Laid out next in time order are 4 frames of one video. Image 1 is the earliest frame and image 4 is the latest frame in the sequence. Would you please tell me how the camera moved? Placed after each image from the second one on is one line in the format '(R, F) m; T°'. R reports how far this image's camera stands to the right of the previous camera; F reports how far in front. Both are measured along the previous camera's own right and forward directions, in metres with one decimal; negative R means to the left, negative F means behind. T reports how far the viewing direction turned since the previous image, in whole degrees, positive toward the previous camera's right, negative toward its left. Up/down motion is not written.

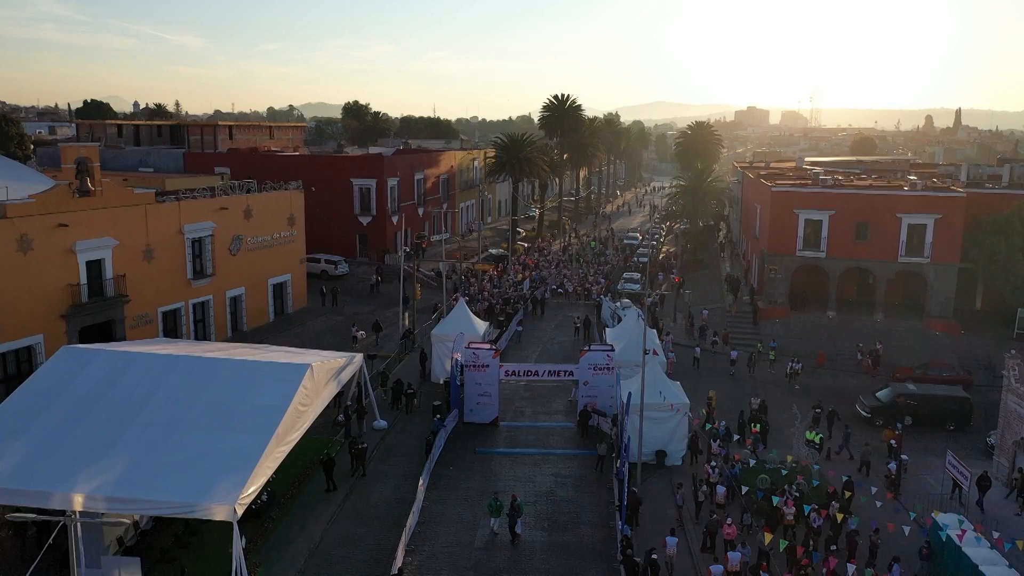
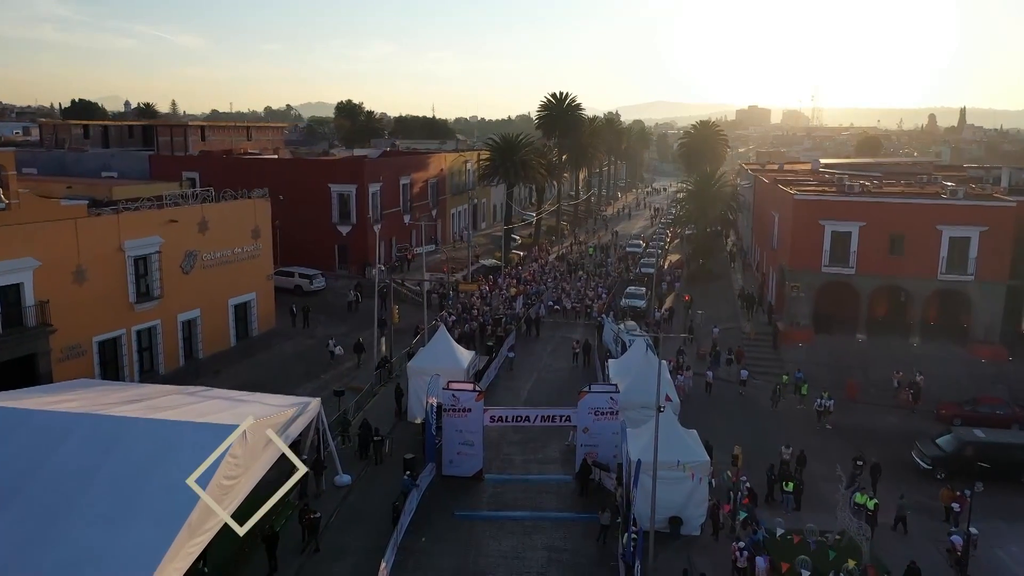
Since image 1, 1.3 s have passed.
(+0.4, +4.2) m; 0°
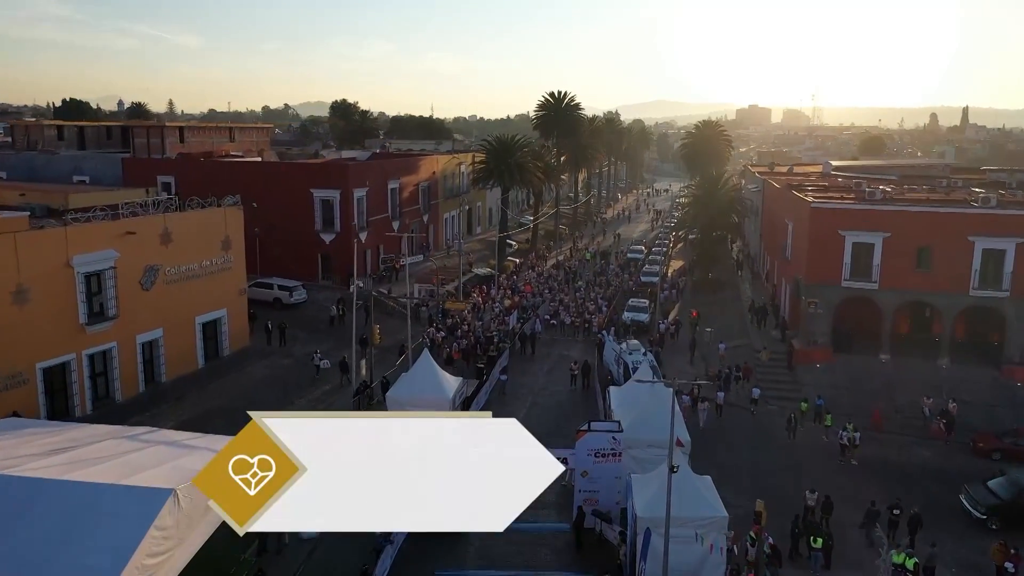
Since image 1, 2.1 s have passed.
(+0.3, +2.8) m; 0°
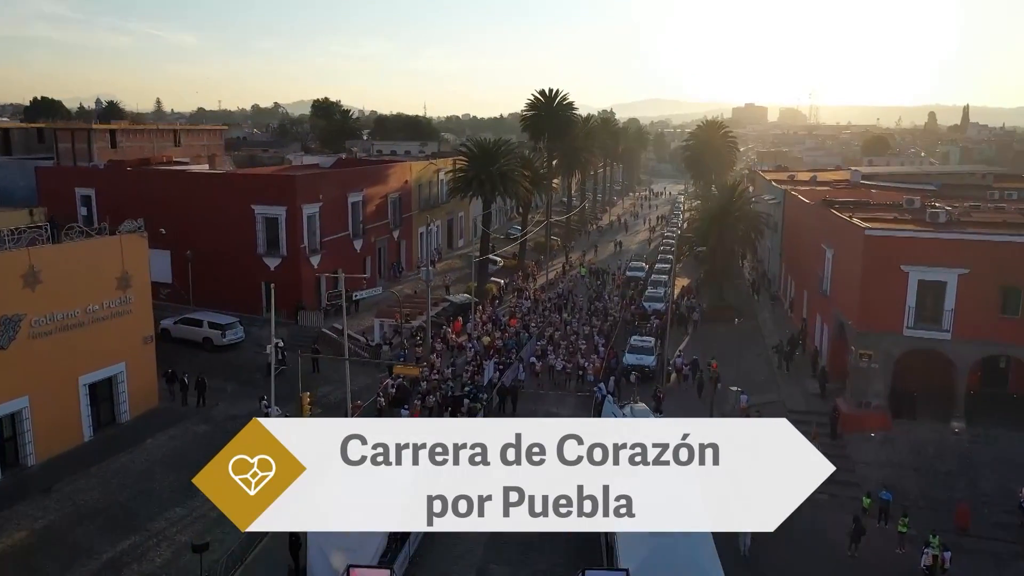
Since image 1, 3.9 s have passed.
(+0.7, +6.8) m; 0°
